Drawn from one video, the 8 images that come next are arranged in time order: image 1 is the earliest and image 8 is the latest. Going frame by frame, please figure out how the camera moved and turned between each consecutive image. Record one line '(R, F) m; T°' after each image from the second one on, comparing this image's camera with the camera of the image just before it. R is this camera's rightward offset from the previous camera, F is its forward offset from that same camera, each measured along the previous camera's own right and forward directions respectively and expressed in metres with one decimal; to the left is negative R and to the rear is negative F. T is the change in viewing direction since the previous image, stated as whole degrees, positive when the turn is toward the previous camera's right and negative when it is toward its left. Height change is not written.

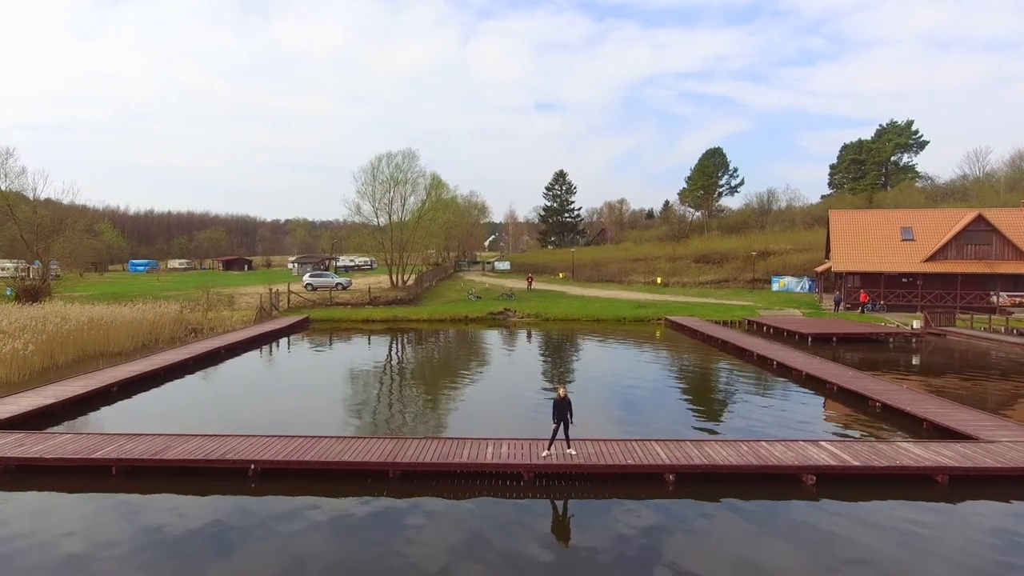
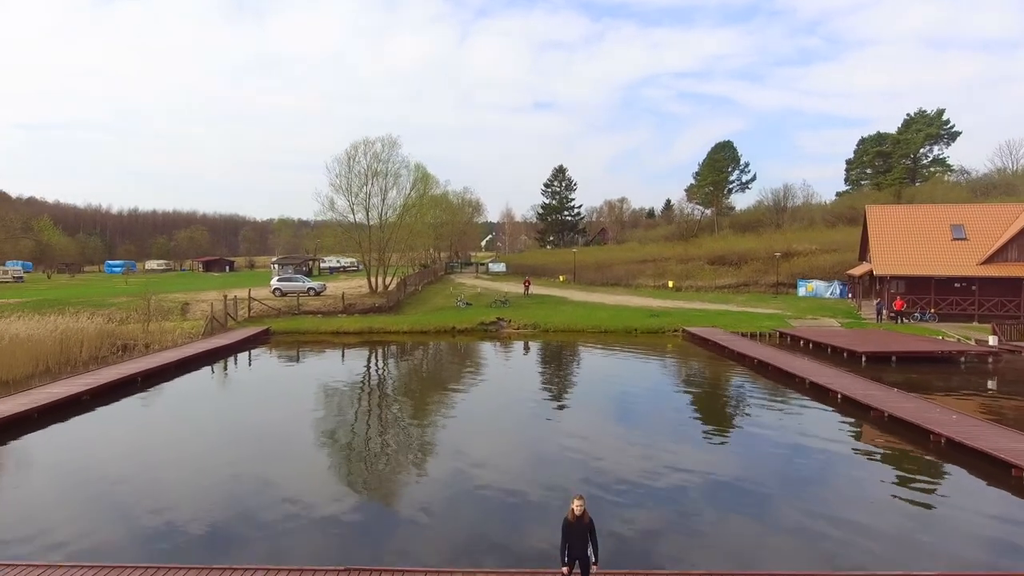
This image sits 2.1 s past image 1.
(+0.2, +4.8) m; 0°
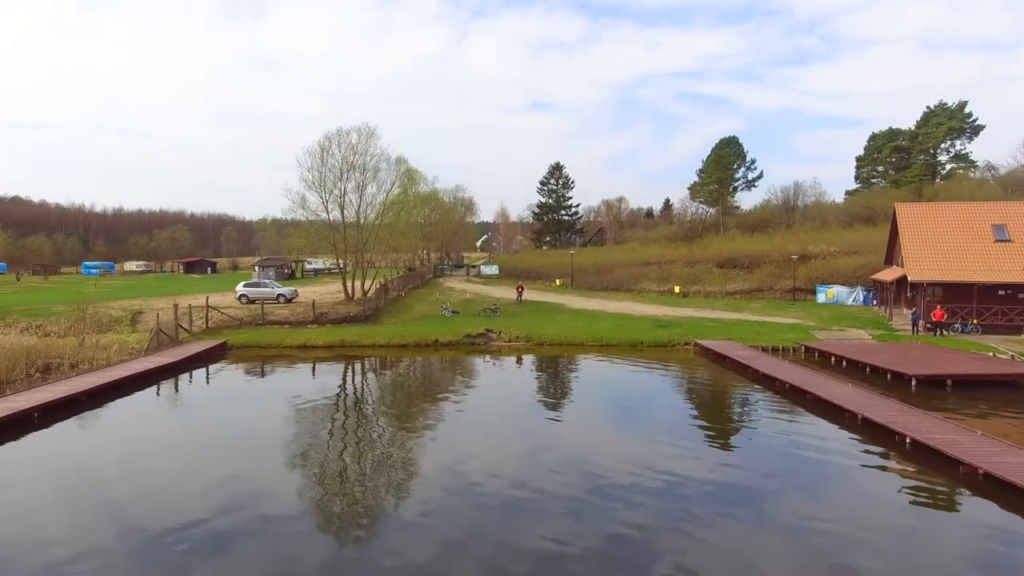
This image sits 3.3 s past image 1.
(+0.3, +3.5) m; 0°
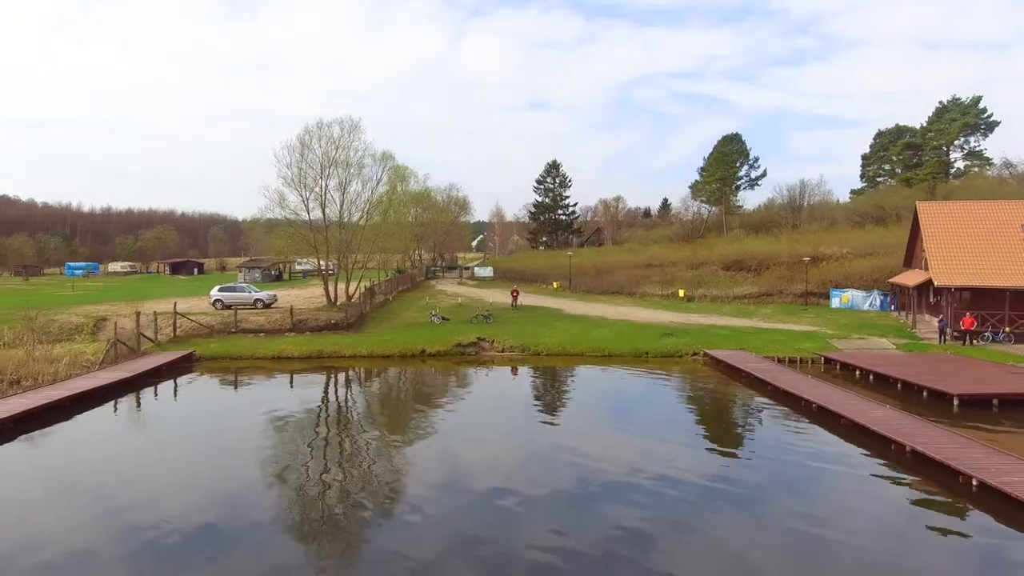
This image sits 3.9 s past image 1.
(+0.1, +2.2) m; 0°
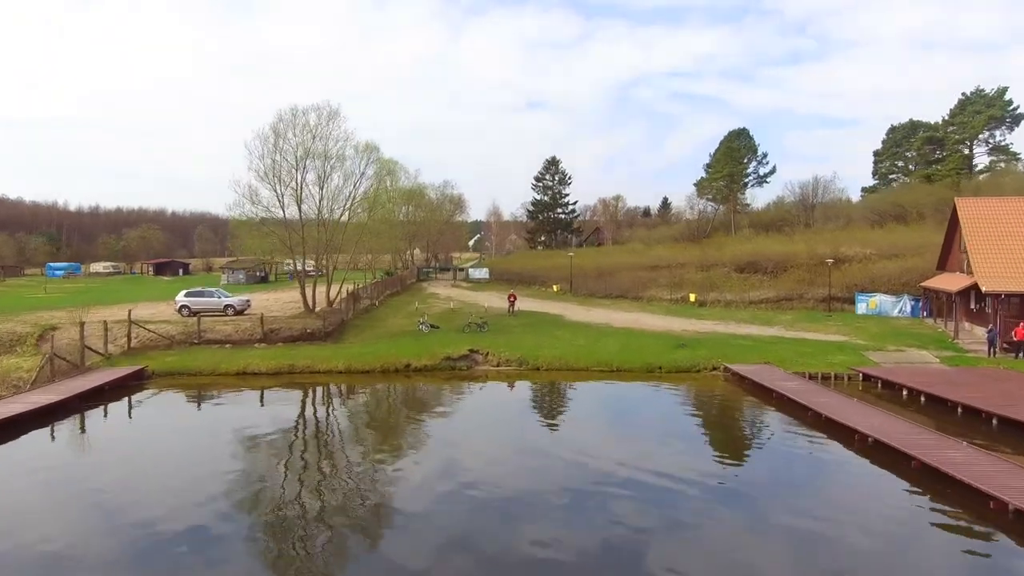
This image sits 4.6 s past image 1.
(+0.1, +2.9) m; 0°
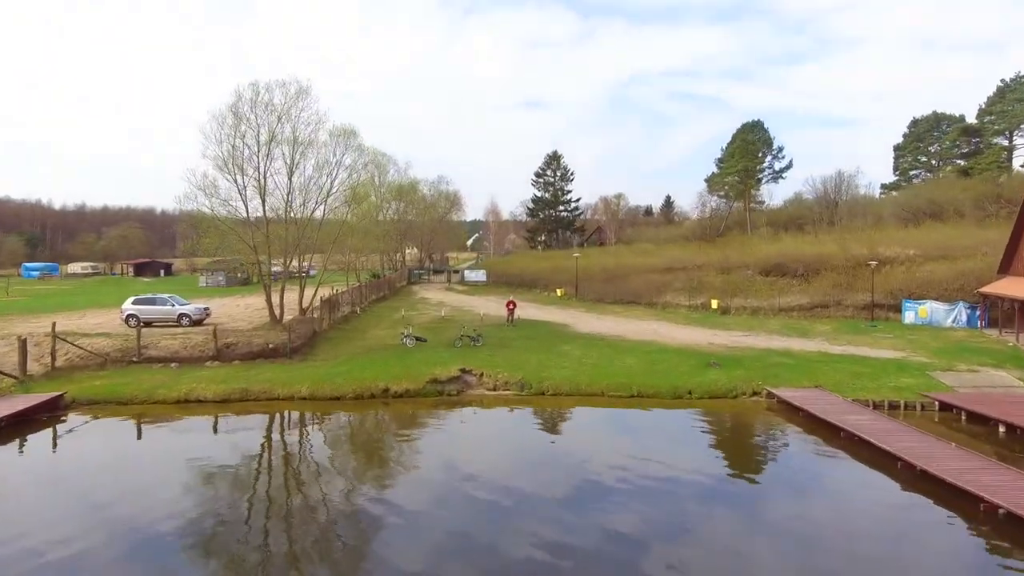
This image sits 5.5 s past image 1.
(0.0, +3.8) m; 0°
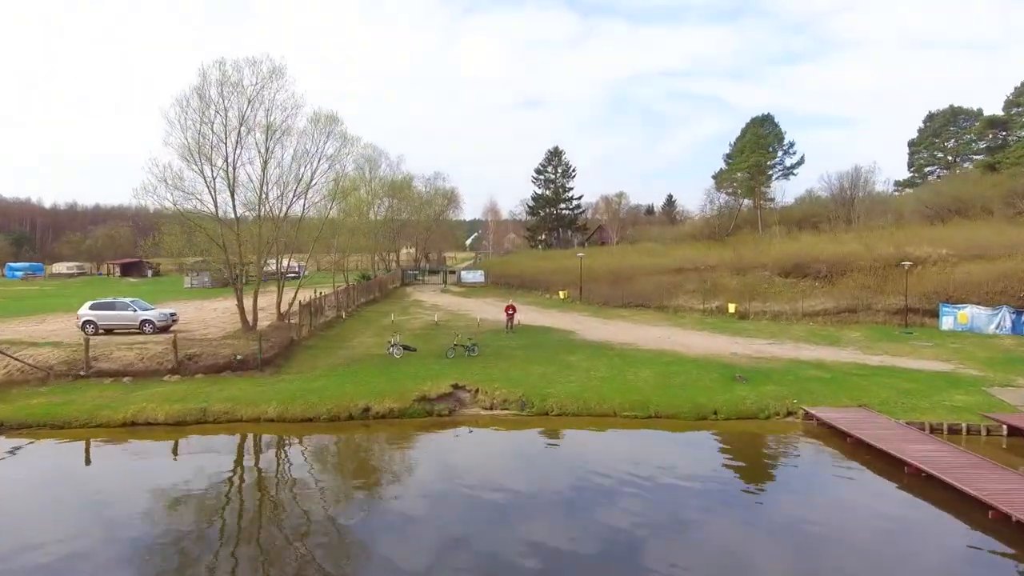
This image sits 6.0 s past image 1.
(0.0, +2.4) m; 0°
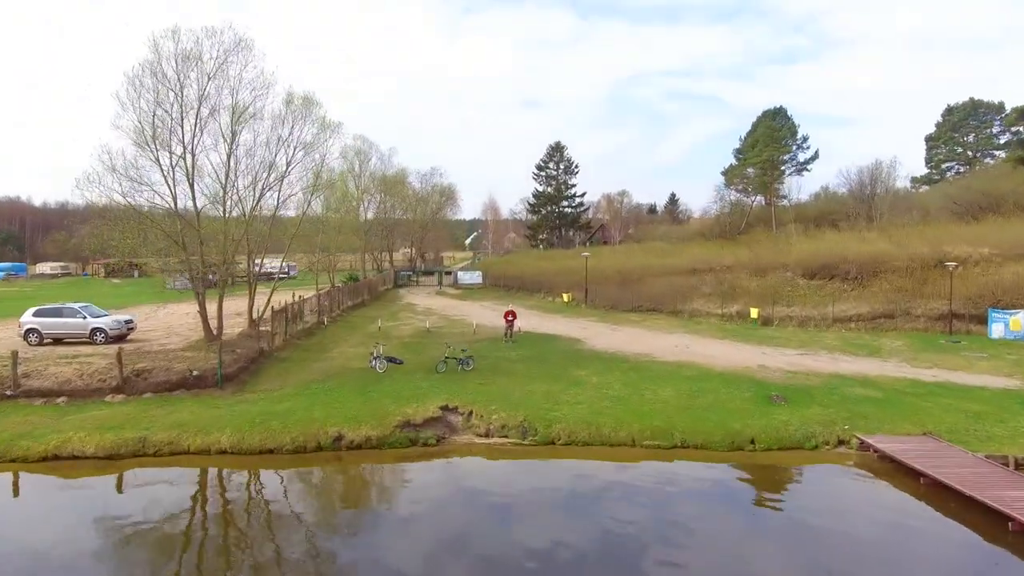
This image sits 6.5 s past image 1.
(0.0, +2.6) m; 0°
